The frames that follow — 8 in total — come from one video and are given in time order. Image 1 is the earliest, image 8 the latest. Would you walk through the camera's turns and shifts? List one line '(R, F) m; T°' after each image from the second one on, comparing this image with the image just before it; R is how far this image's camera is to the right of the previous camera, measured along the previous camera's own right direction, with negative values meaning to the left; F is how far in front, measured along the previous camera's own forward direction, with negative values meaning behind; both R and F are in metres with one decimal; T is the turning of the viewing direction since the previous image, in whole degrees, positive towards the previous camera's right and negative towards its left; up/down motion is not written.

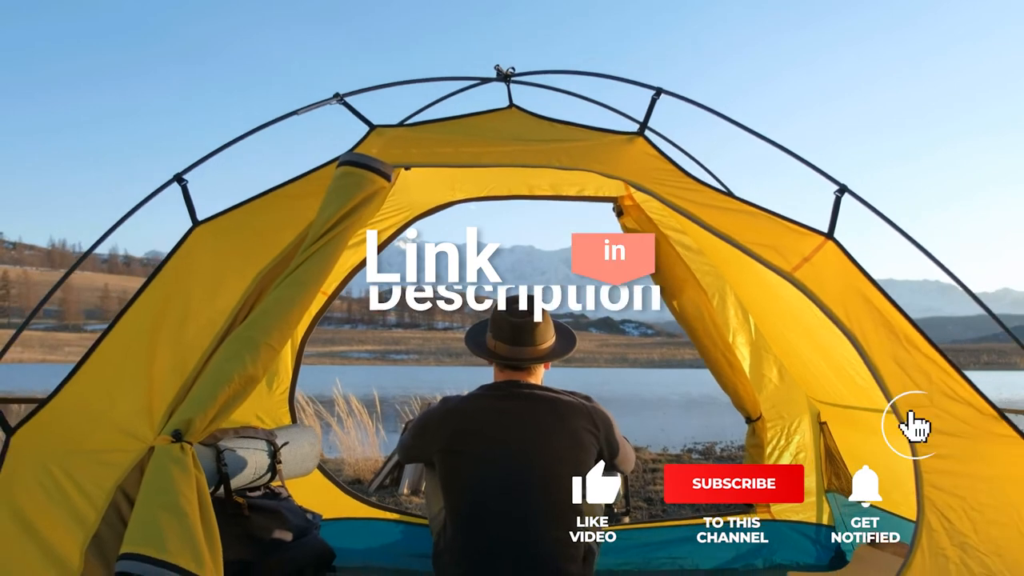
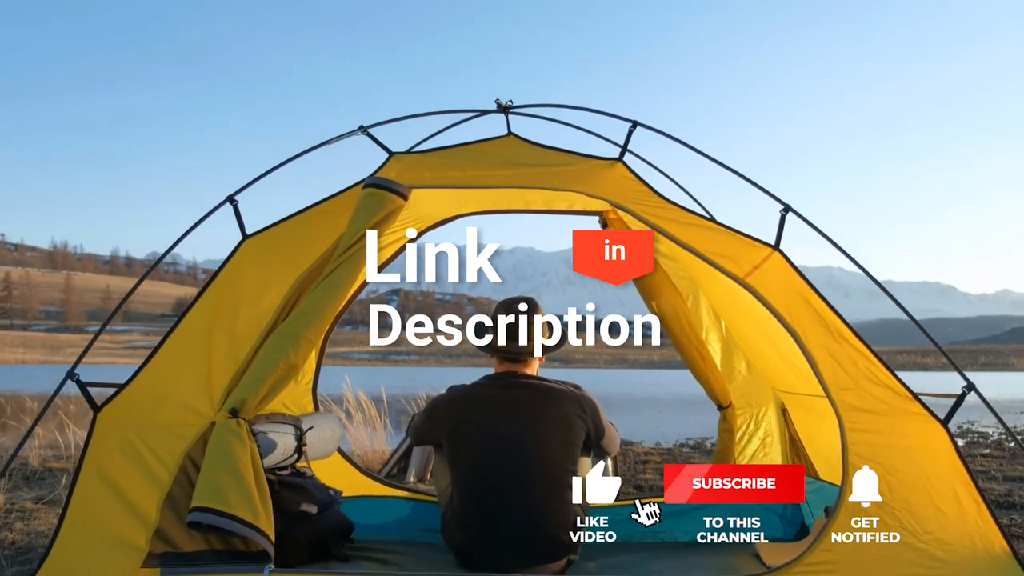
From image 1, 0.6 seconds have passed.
(0.0, -0.3) m; 0°
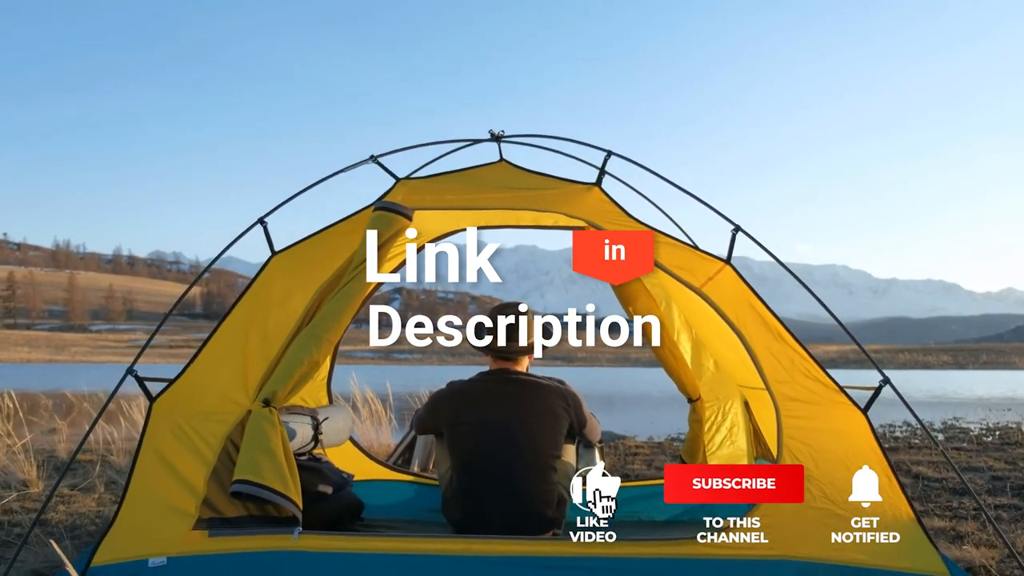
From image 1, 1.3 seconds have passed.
(0.0, -0.3) m; 0°
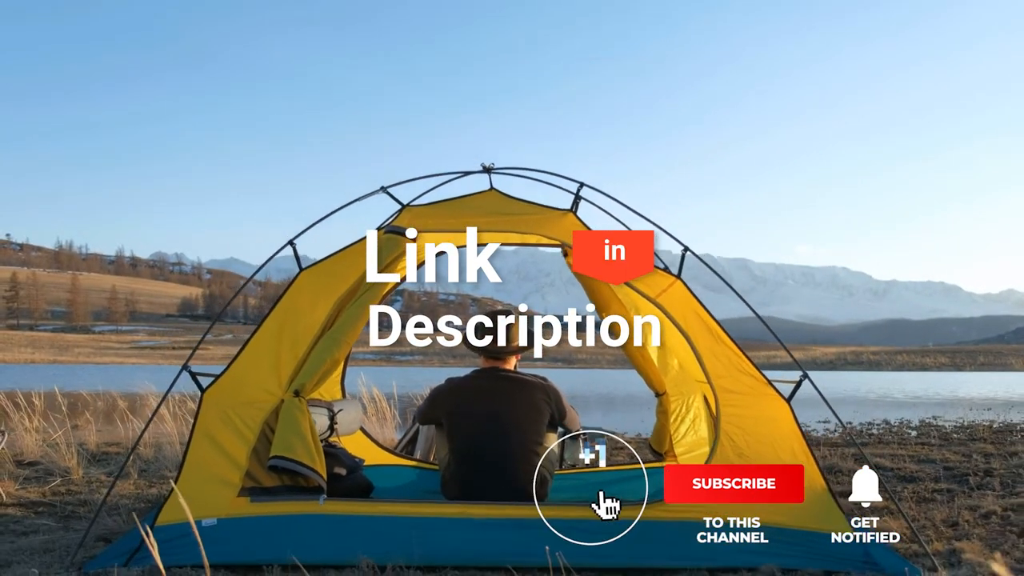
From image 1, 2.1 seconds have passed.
(+0.1, -0.5) m; 0°
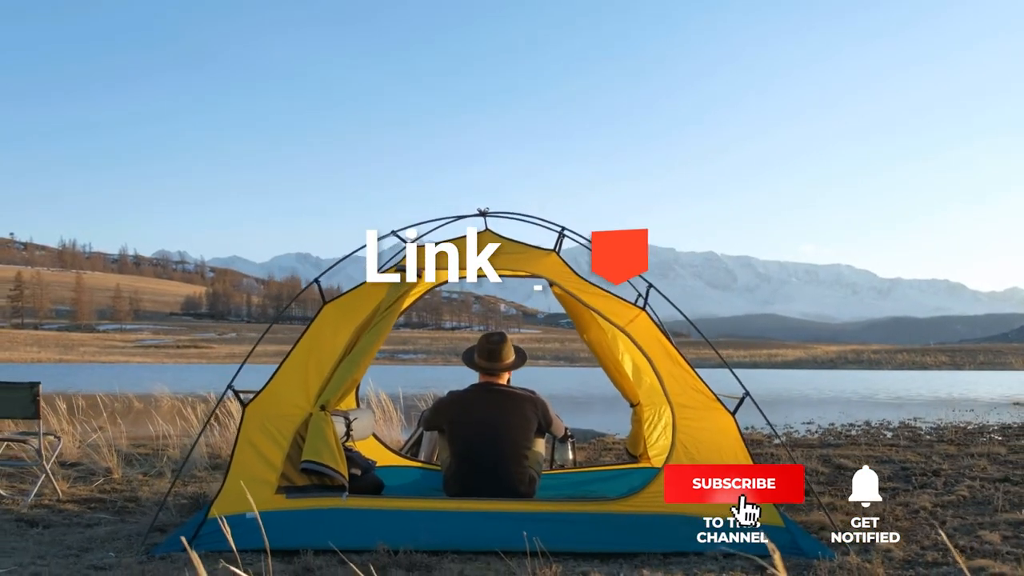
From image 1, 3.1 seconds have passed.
(+0.1, -0.5) m; 0°
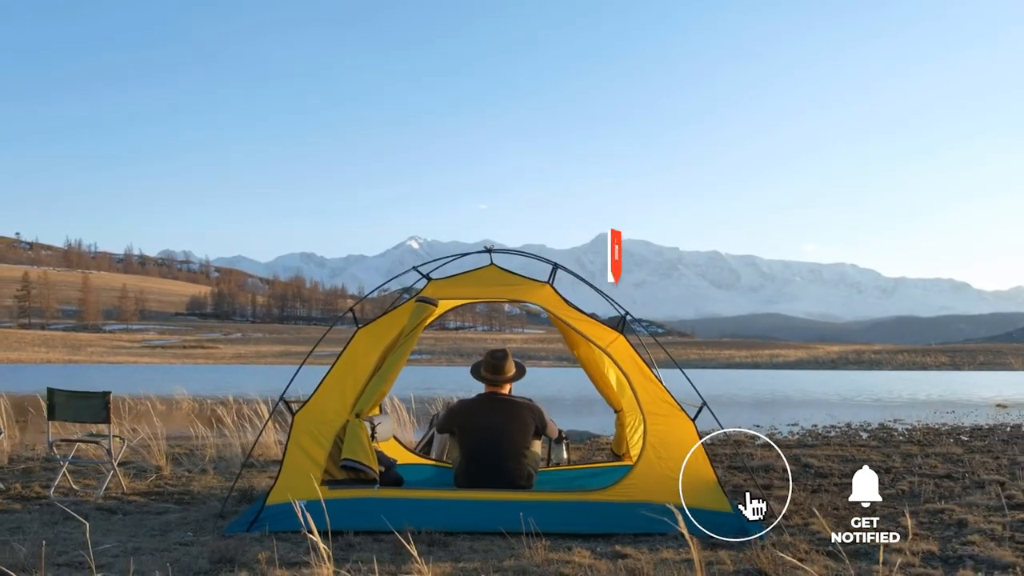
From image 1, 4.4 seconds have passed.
(0.0, -0.7) m; 0°
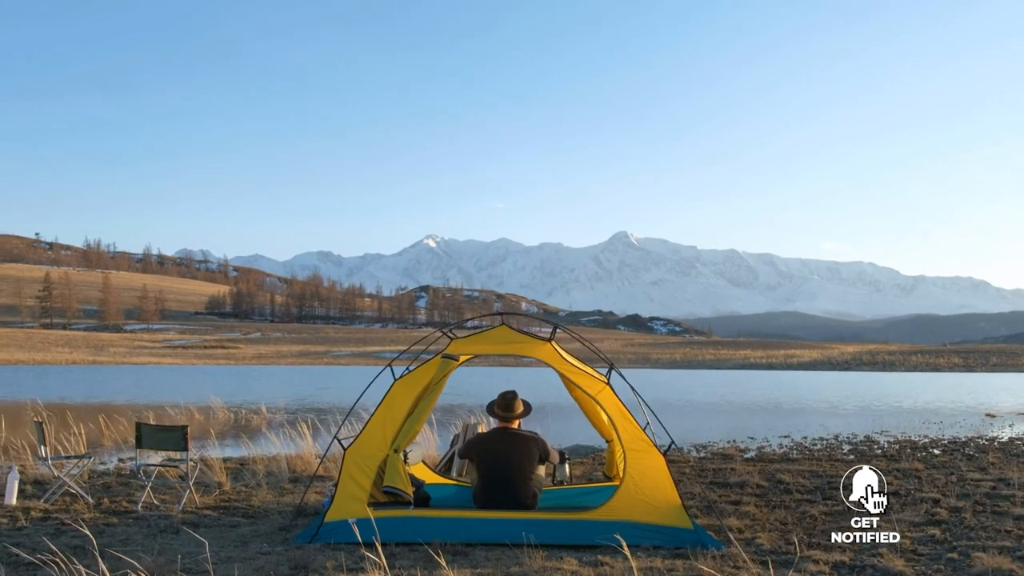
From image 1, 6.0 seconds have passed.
(+0.1, -0.9) m; -1°
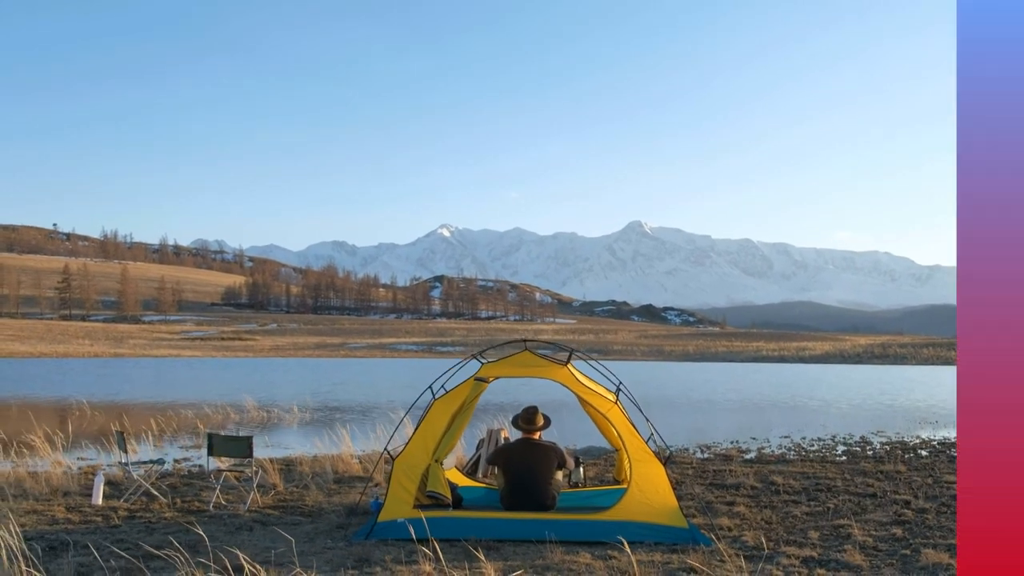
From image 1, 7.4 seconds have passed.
(-0.1, -0.8) m; -1°
